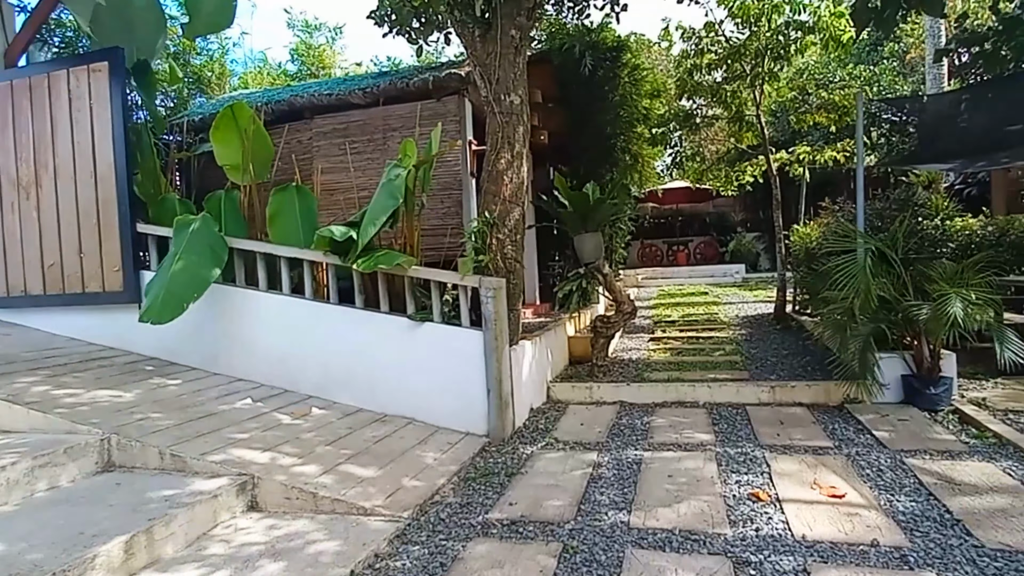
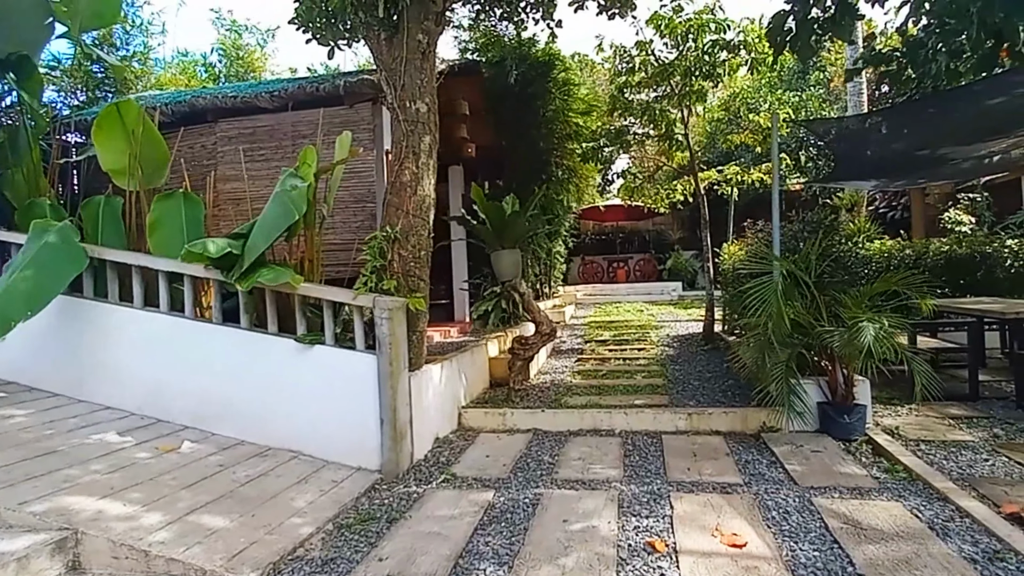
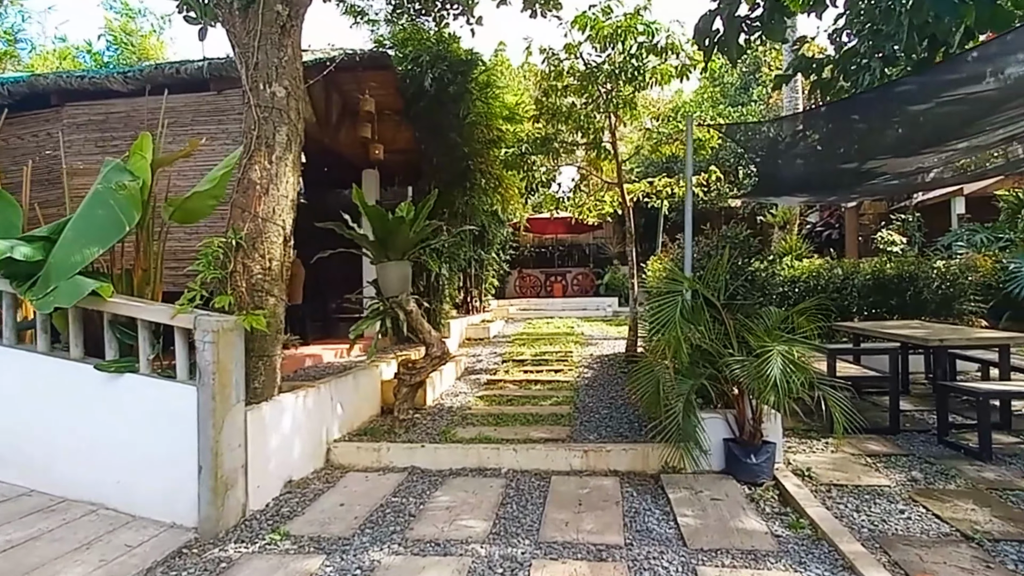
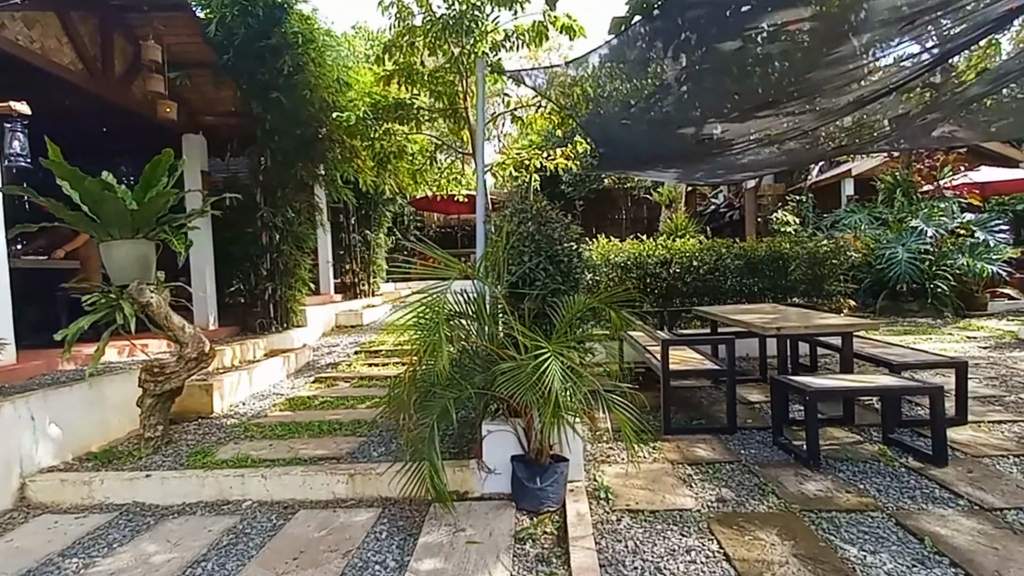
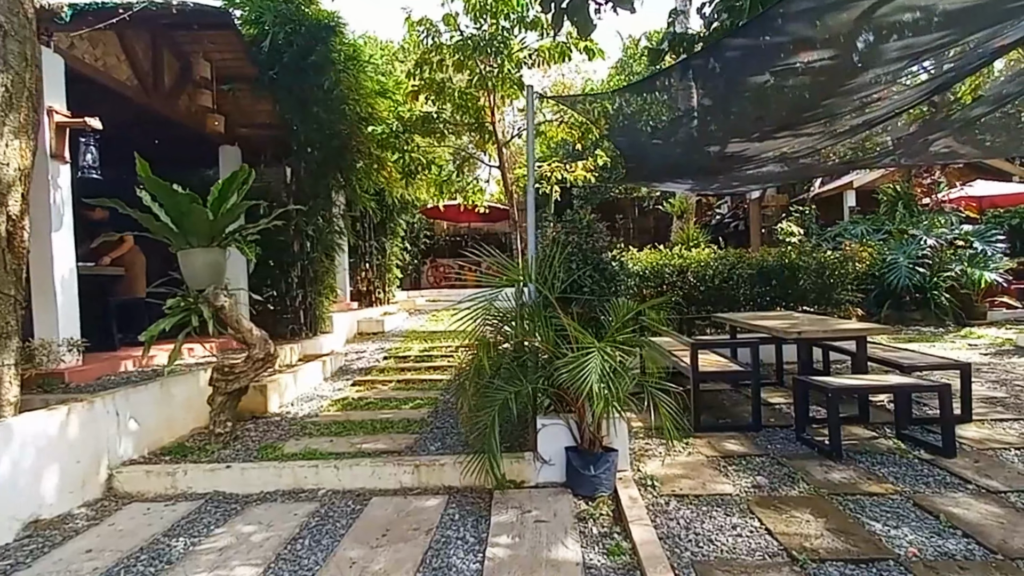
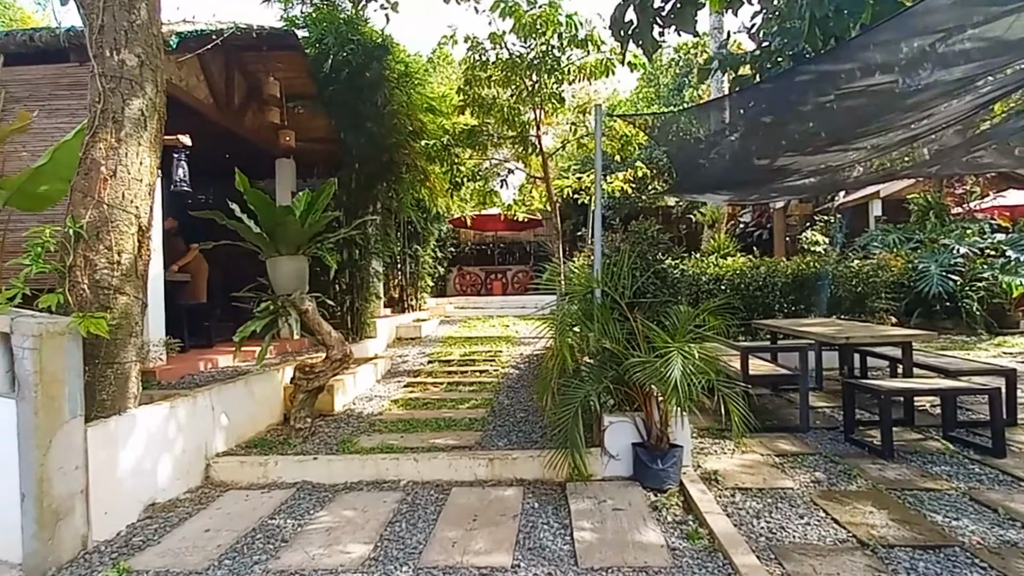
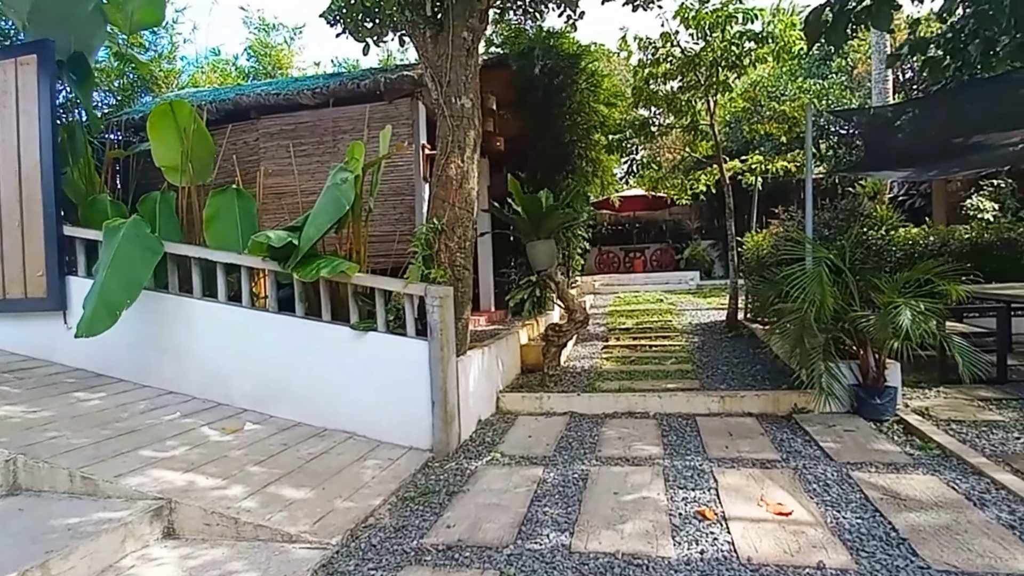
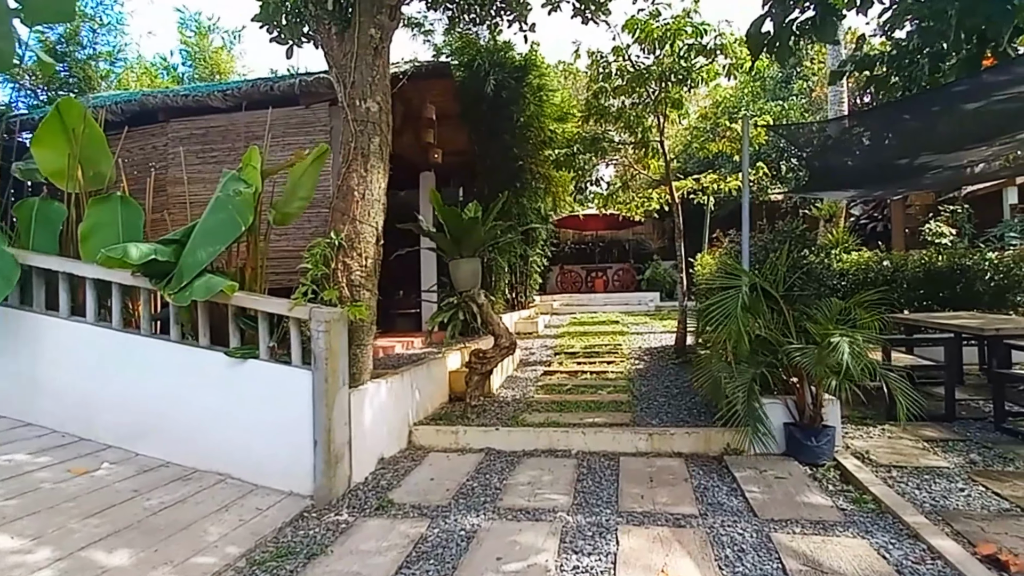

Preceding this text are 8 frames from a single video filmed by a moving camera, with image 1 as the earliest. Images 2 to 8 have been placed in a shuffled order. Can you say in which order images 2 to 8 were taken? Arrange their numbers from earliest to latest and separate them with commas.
7, 2, 8, 3, 6, 5, 4
